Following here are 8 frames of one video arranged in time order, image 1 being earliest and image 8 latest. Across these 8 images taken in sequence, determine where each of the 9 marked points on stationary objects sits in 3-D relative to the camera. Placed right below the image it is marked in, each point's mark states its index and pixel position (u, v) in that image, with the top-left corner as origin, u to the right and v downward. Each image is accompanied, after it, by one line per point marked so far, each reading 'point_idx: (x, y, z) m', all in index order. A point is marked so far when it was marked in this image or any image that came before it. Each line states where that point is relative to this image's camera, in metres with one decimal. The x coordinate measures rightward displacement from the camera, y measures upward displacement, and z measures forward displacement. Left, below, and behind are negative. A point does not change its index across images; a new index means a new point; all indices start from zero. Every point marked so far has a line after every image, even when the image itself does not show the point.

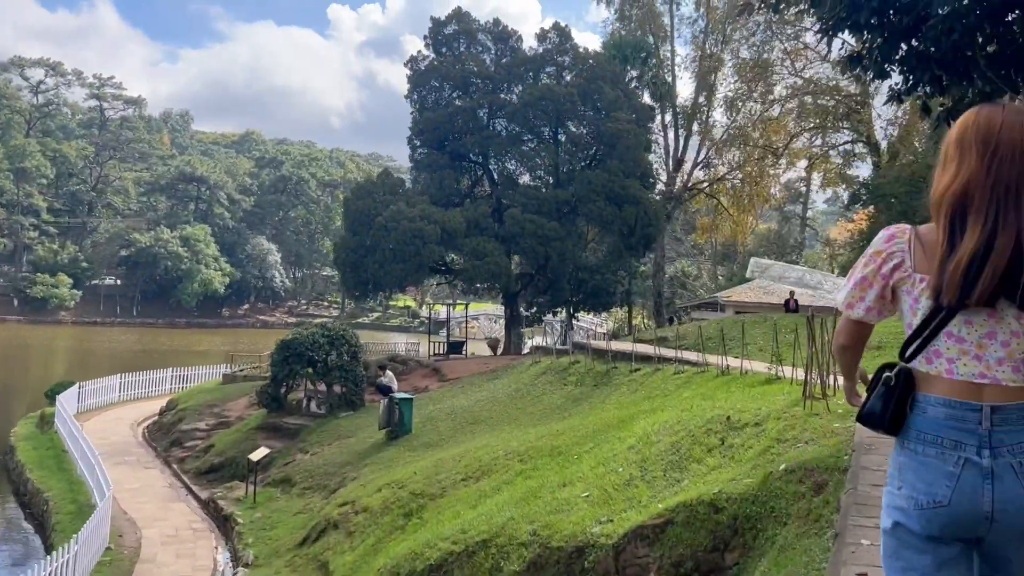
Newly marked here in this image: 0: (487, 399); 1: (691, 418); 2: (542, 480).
0: (-0.5, -2.4, +19.6) m
1: (+1.9, -1.4, +9.9) m
2: (+0.3, -2.3, +10.8) m
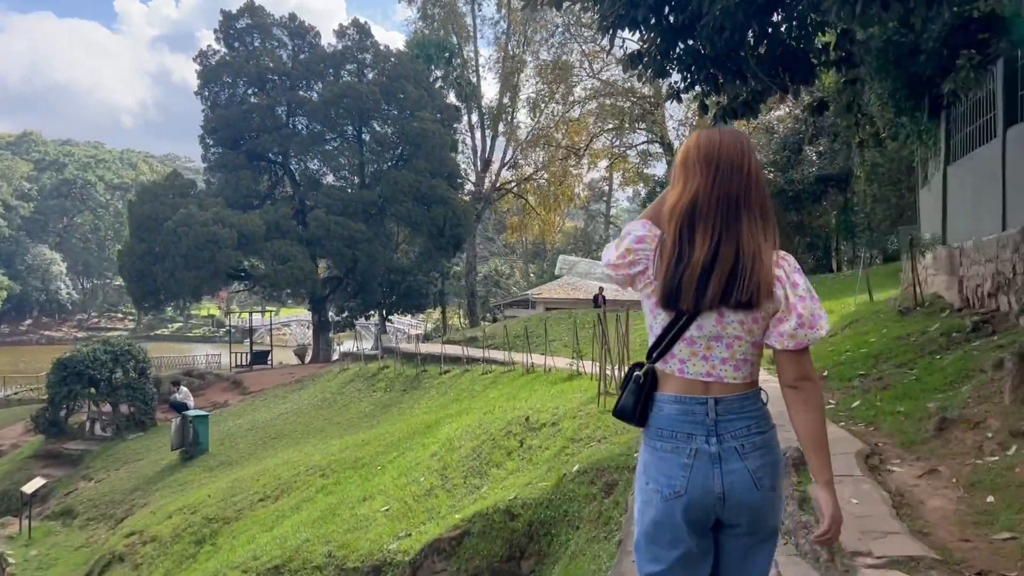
0: (-4.5, -2.5, +18.8) m
1: (-0.2, -1.4, +9.7) m
2: (-1.9, -2.4, +10.3) m
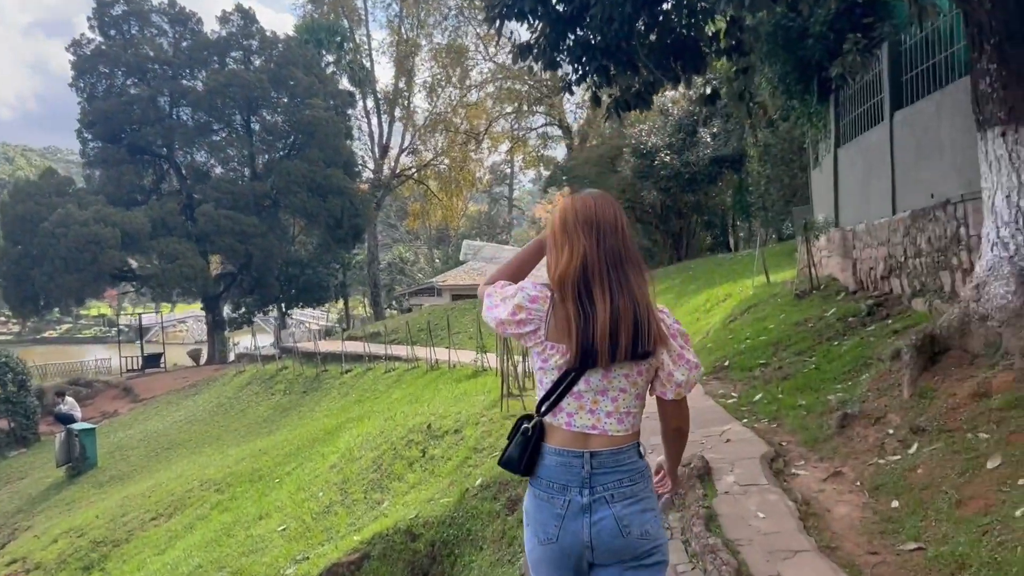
0: (-6.4, -2.6, +18.0) m
1: (-1.2, -1.4, +9.3) m
2: (-2.9, -2.4, +9.8) m
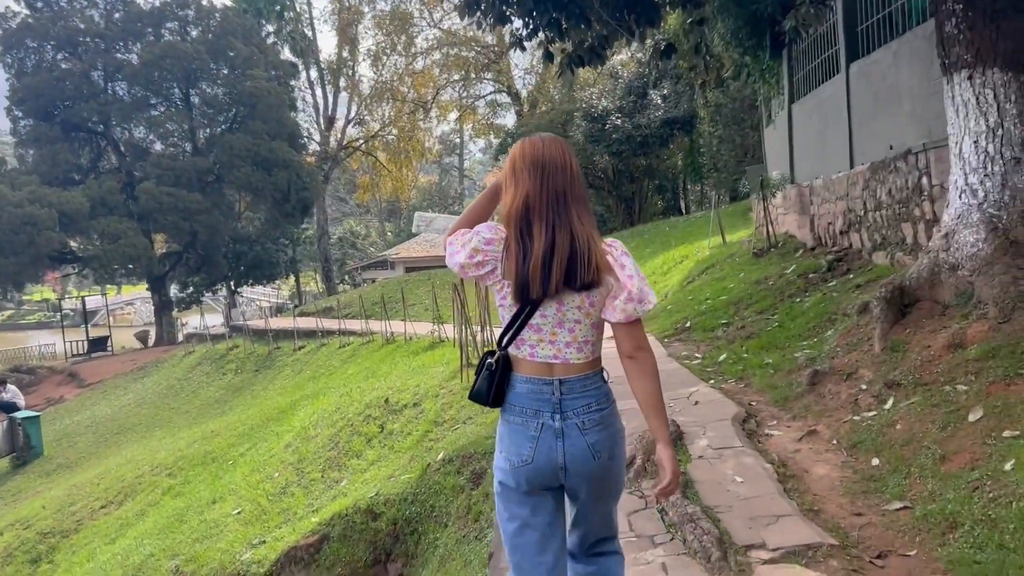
0: (-7.2, -2.2, +17.4) m
1: (-1.6, -1.1, +9.0) m
2: (-3.3, -2.2, +9.4) m
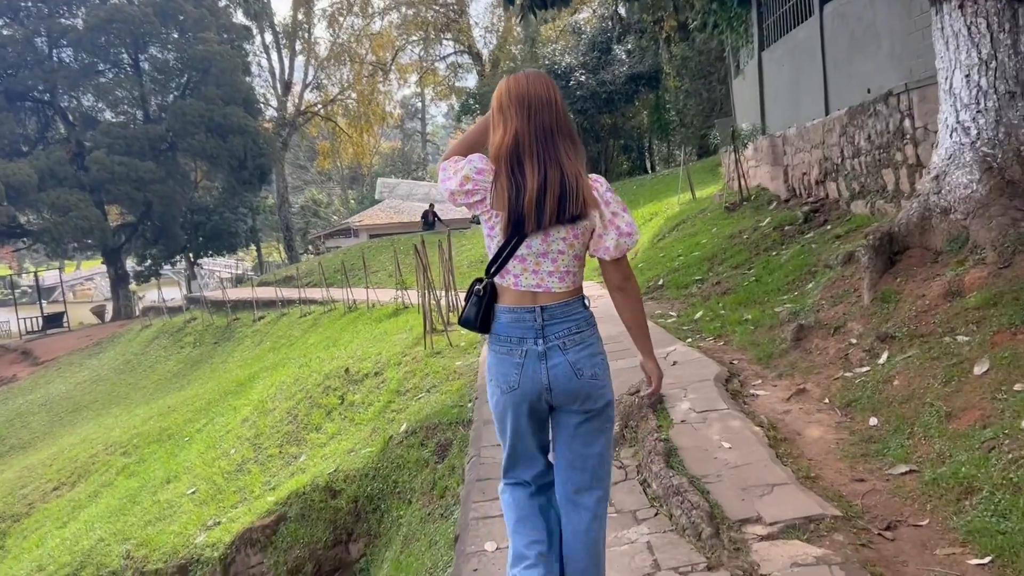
0: (-7.8, -1.7, +16.8) m
1: (-1.9, -0.8, +8.6) m
2: (-3.6, -1.9, +9.0) m
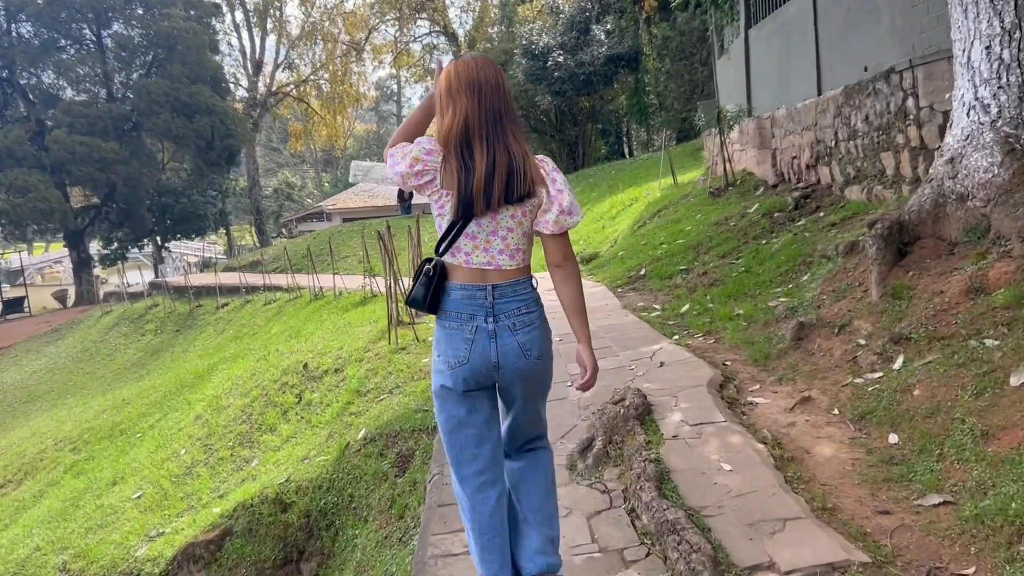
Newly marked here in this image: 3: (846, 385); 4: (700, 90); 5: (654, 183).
0: (-8.2, -1.4, +16.1) m
1: (-2.2, -0.7, +8.1) m
2: (-3.9, -1.8, +8.4) m
3: (+1.4, -0.4, +3.8) m
4: (+3.4, +3.6, +16.6) m
5: (+2.0, +1.5, +13.0) m
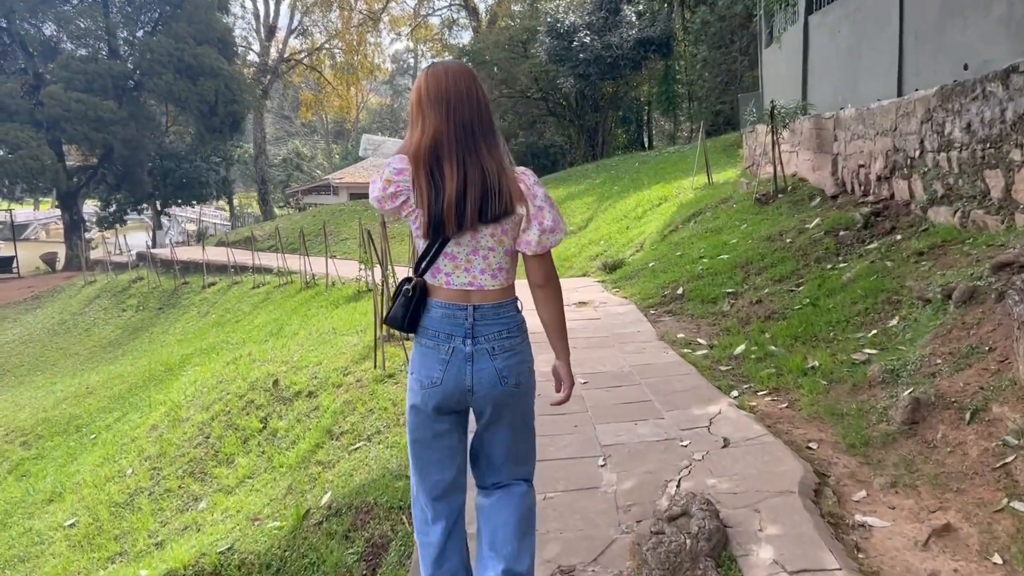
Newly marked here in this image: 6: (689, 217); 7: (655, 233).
0: (-8.2, -0.9, +15.1) m
1: (-2.1, -0.7, +7.0) m
2: (-3.9, -1.6, +7.3) m
3: (+1.4, -0.7, +2.7) m
4: (+3.8, +3.5, +15.3) m
5: (+2.3, +1.4, +11.8) m
6: (+1.8, +0.7, +9.0) m
7: (+1.5, +0.5, +9.2) m
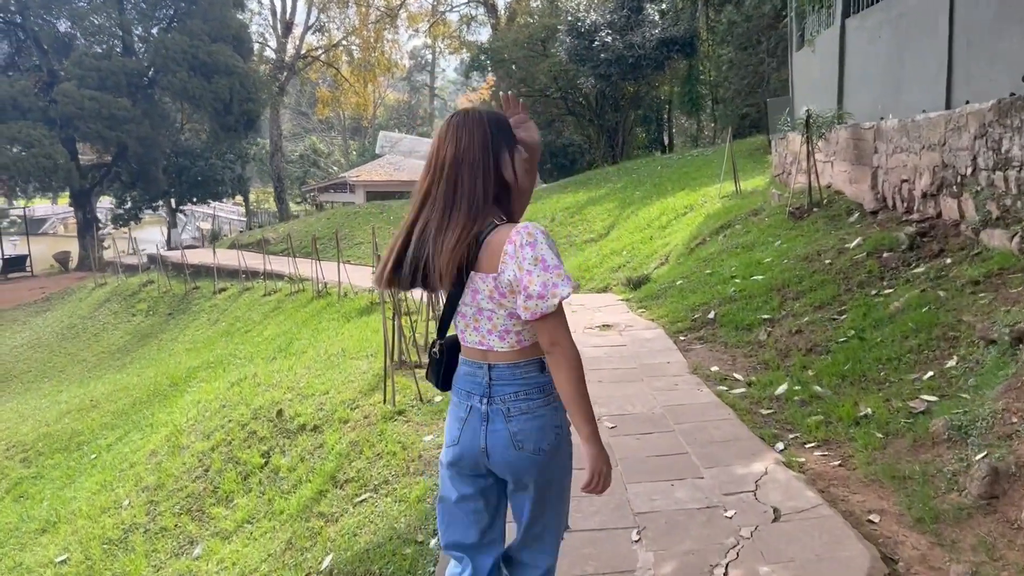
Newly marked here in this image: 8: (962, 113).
0: (-7.9, -0.9, +14.8) m
1: (-2.0, -0.8, +6.6) m
2: (-3.7, -1.7, +7.0) m
3: (+1.5, -0.8, +2.3) m
4: (+4.1, +3.3, +14.9) m
5: (+2.5, +1.2, +11.4) m
6: (+1.9, +0.5, +8.6) m
7: (+1.6, +0.4, +8.8) m
8: (+2.9, +1.1, +5.8) m
